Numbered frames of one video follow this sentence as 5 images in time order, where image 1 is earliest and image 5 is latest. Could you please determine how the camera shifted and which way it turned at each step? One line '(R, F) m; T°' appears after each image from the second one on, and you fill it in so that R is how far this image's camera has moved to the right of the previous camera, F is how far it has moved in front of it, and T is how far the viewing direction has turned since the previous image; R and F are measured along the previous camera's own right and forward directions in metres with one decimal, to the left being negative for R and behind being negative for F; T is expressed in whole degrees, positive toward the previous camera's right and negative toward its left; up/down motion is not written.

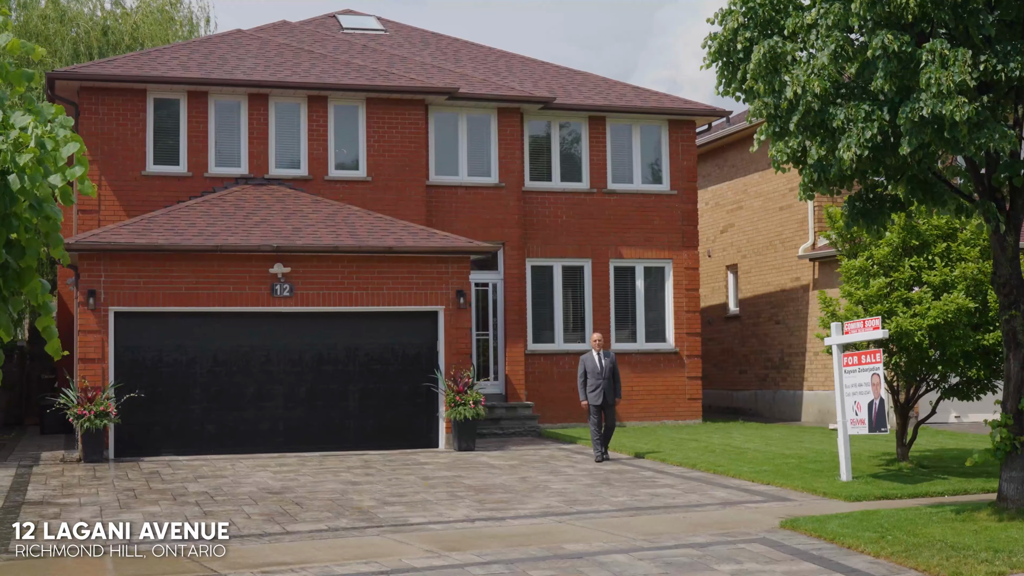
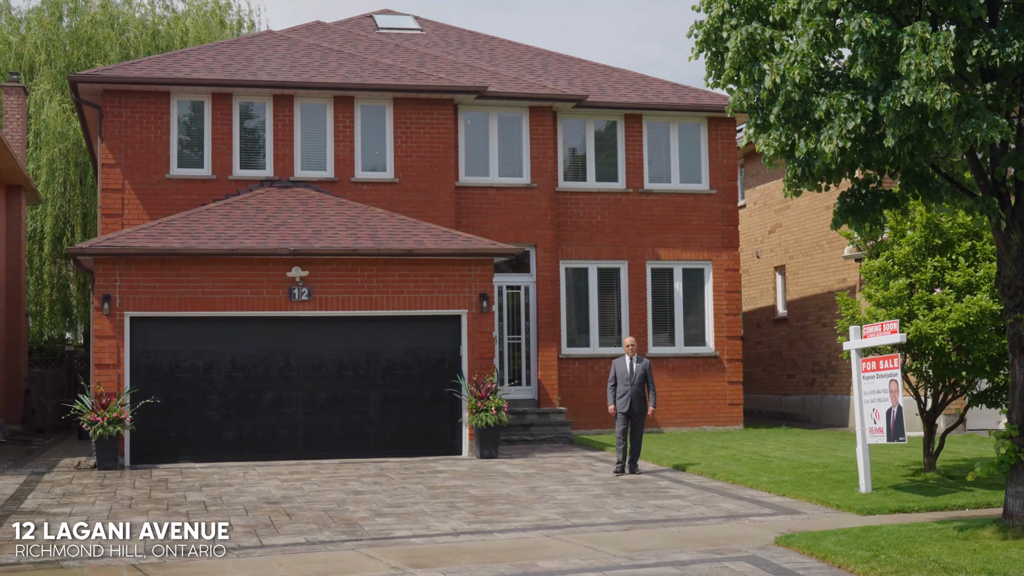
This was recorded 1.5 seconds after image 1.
(+0.6, +0.5) m; -3°
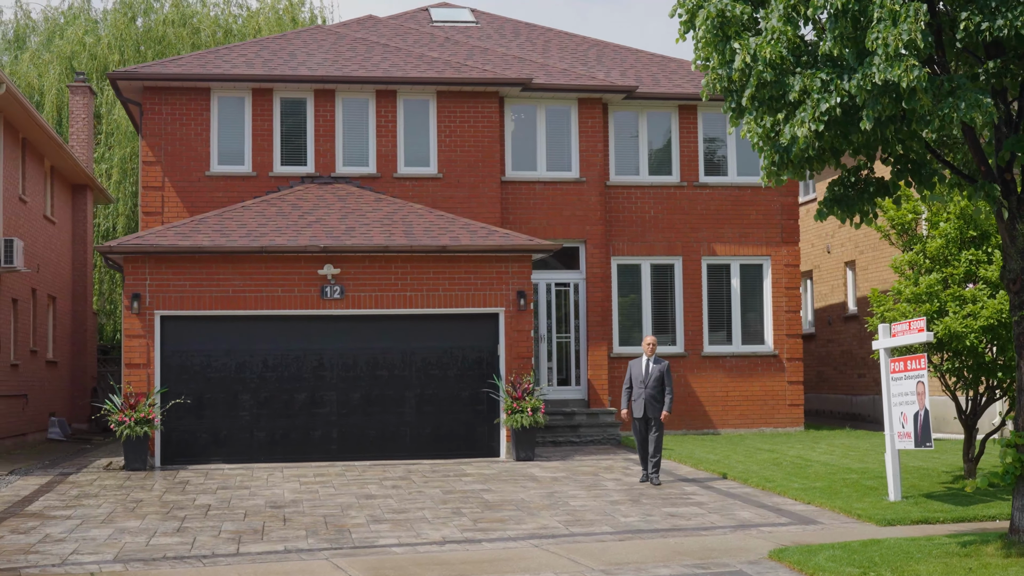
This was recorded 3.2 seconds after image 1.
(+0.7, +0.6) m; -4°
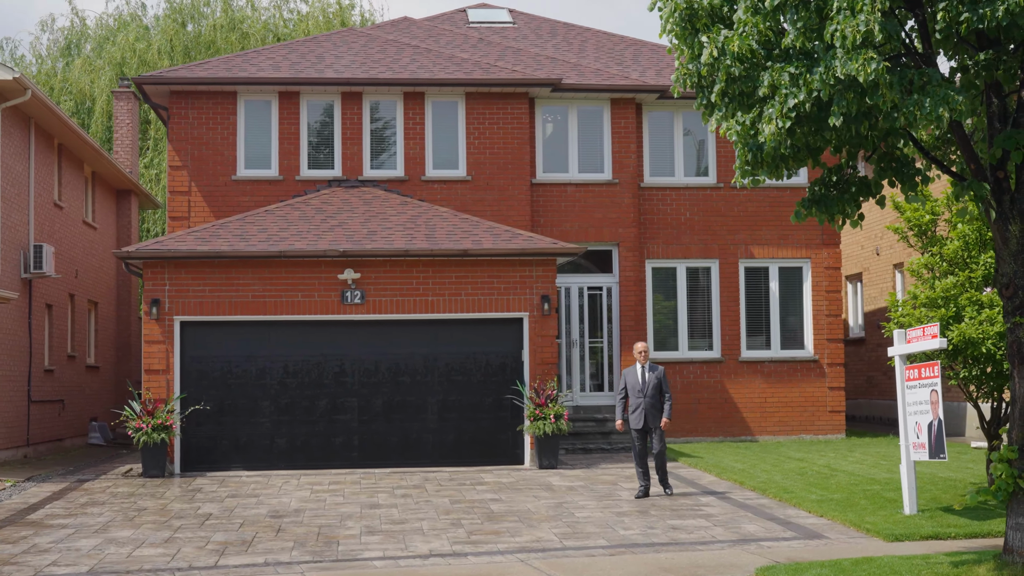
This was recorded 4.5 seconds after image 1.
(+0.5, +0.3) m; -3°
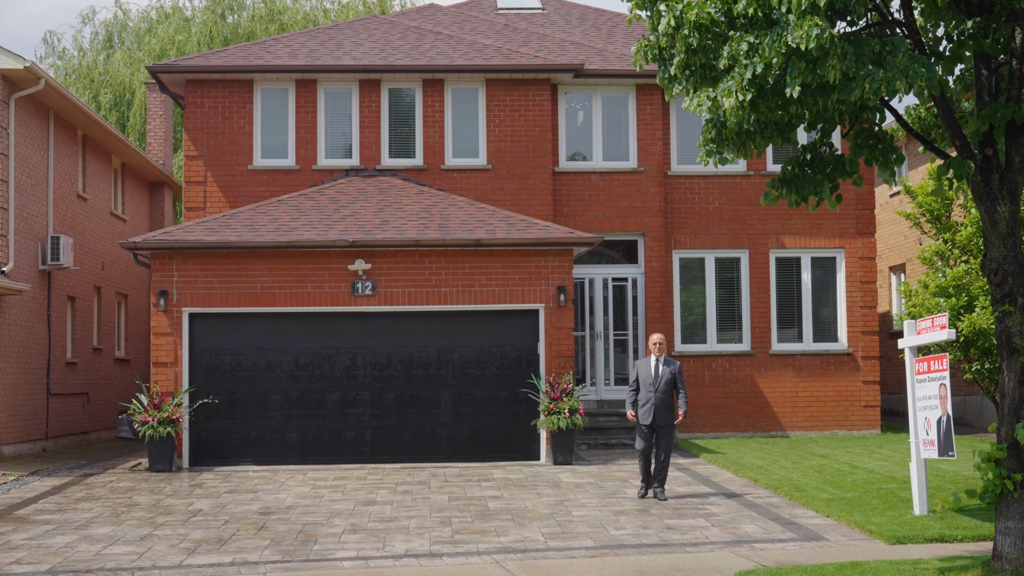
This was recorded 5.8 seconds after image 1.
(+0.5, +0.4) m; -2°
